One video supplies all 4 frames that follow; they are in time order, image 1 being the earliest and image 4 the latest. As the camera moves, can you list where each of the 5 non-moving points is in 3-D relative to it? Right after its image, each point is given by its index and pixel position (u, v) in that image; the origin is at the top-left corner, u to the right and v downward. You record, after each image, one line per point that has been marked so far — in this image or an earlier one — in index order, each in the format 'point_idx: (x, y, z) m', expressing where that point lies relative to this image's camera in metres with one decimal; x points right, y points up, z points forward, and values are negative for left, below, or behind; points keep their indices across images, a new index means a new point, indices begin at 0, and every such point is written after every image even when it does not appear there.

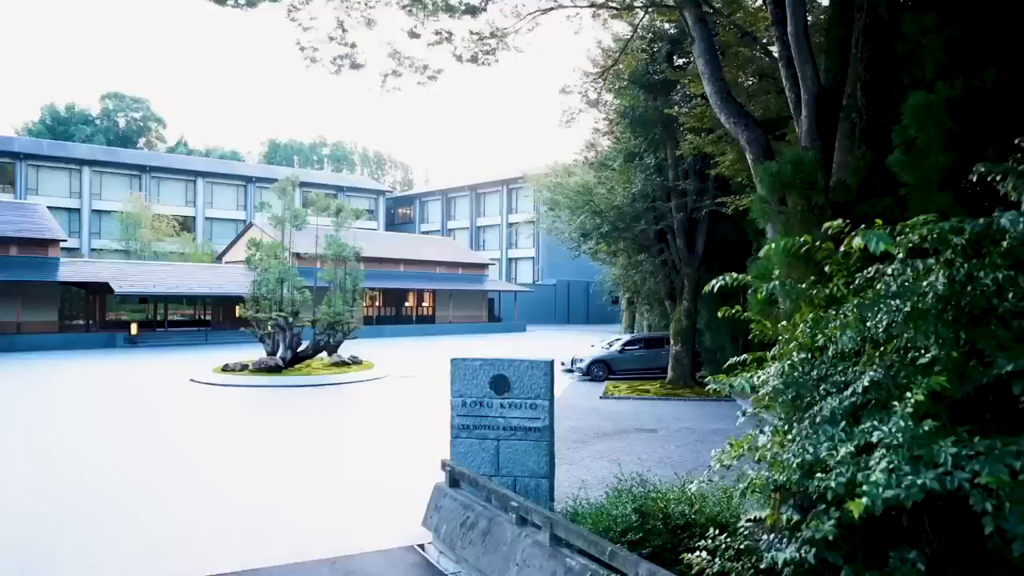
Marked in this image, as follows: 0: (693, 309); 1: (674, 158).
0: (+4.5, -0.5, +18.3) m
1: (+3.8, +3.1, +17.5) m
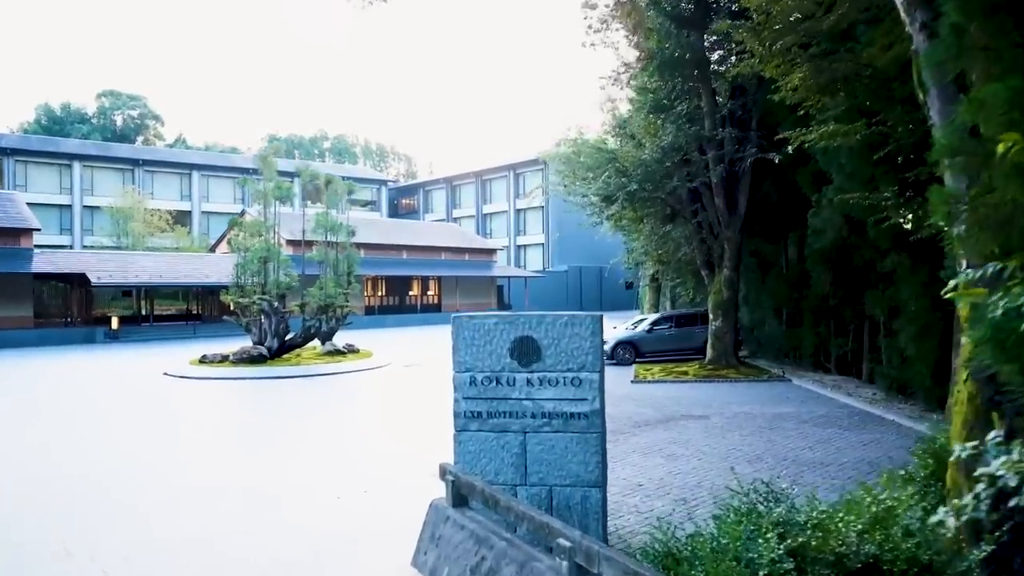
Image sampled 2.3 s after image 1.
0: (+4.8, +0.2, +15.9) m
1: (+4.0, +3.8, +15.2) m
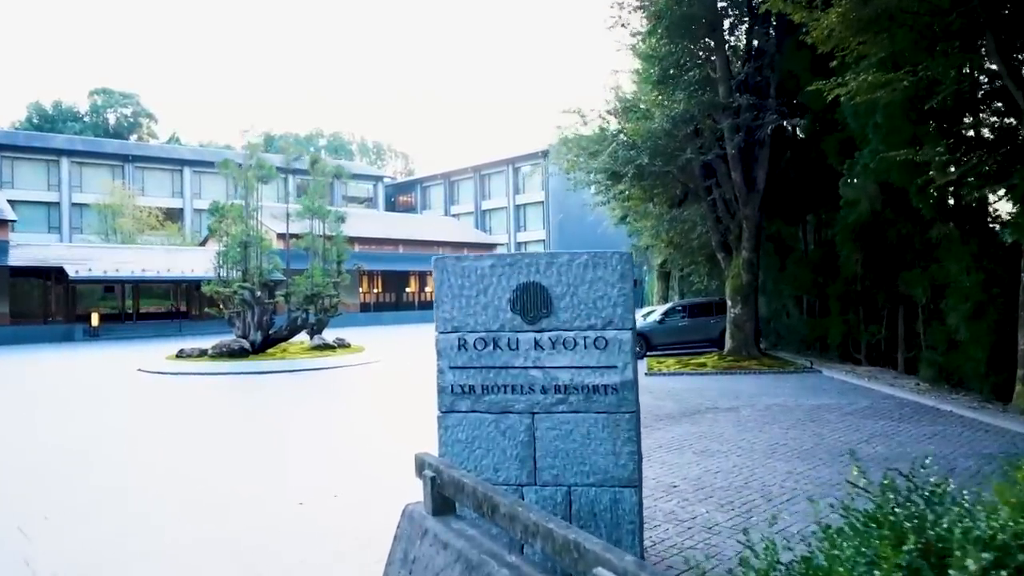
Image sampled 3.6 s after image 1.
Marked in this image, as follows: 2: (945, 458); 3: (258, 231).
0: (+4.8, +0.6, +14.7) m
1: (+4.0, +4.1, +14.0) m
2: (+3.6, -1.4, +6.1) m
3: (-6.5, +1.4, +19.1) m
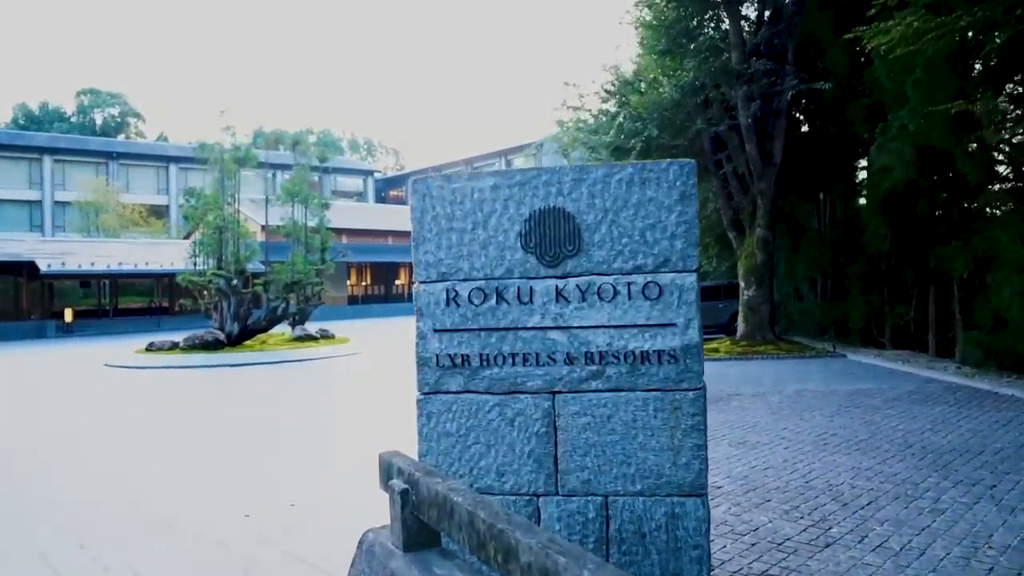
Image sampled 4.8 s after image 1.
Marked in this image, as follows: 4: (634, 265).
0: (+4.7, +0.9, +13.7) m
1: (+3.9, +4.4, +12.9) m
2: (+3.6, -1.1, +5.1) m
3: (-6.6, +1.6, +18.0) m
4: (+0.4, +0.1, +2.5) m
